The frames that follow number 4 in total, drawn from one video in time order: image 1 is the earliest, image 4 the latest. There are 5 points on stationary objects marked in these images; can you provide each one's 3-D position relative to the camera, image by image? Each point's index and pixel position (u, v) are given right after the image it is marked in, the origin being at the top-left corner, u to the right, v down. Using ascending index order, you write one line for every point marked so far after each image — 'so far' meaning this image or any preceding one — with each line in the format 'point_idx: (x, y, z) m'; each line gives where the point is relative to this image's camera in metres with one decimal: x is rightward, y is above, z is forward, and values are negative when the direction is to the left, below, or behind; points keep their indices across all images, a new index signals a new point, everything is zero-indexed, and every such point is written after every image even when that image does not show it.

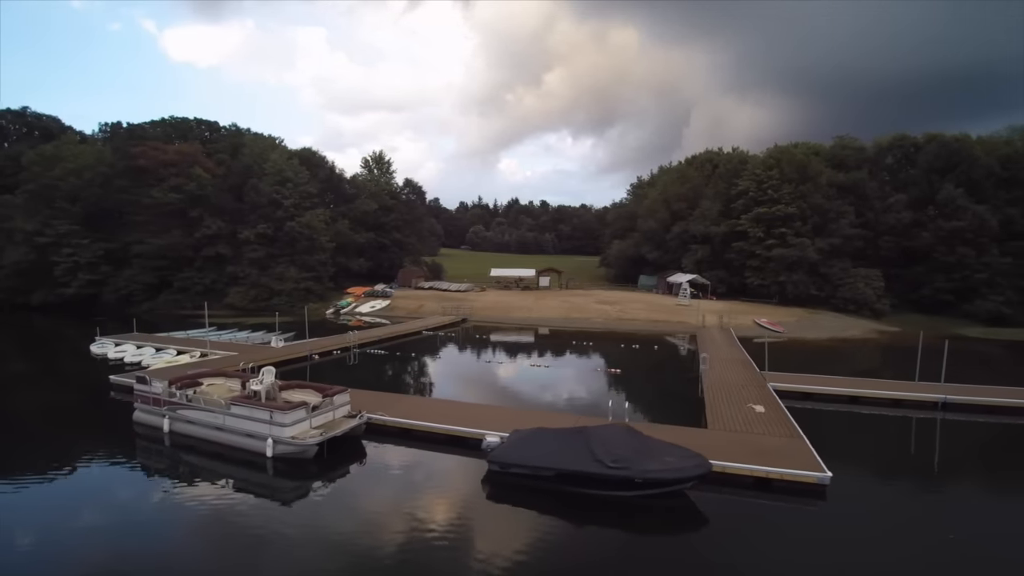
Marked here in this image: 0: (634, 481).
0: (+2.5, -3.9, +10.8) m
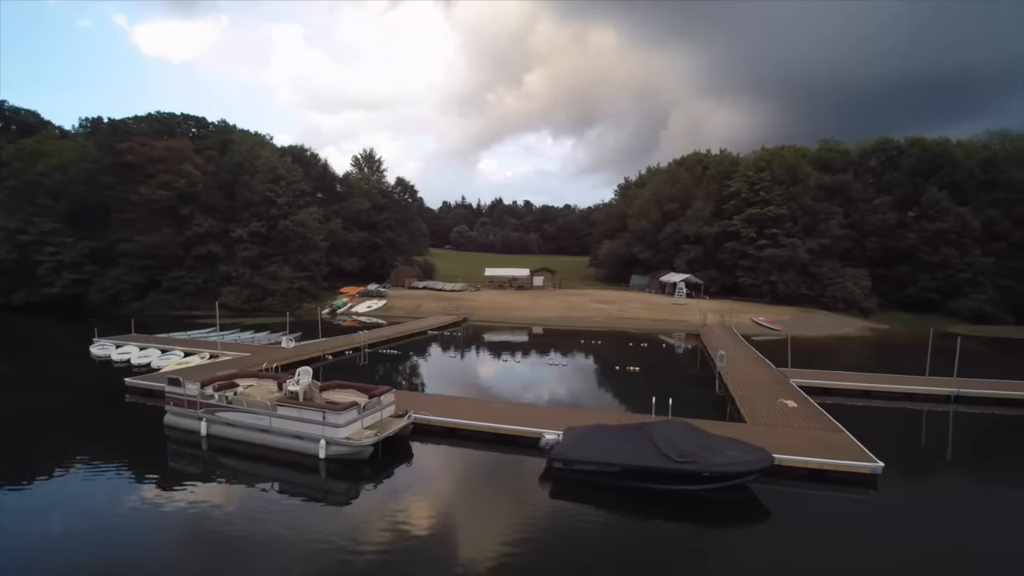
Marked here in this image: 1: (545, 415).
0: (+3.9, -3.9, +10.9) m
1: (+0.9, -3.6, +15.0) m
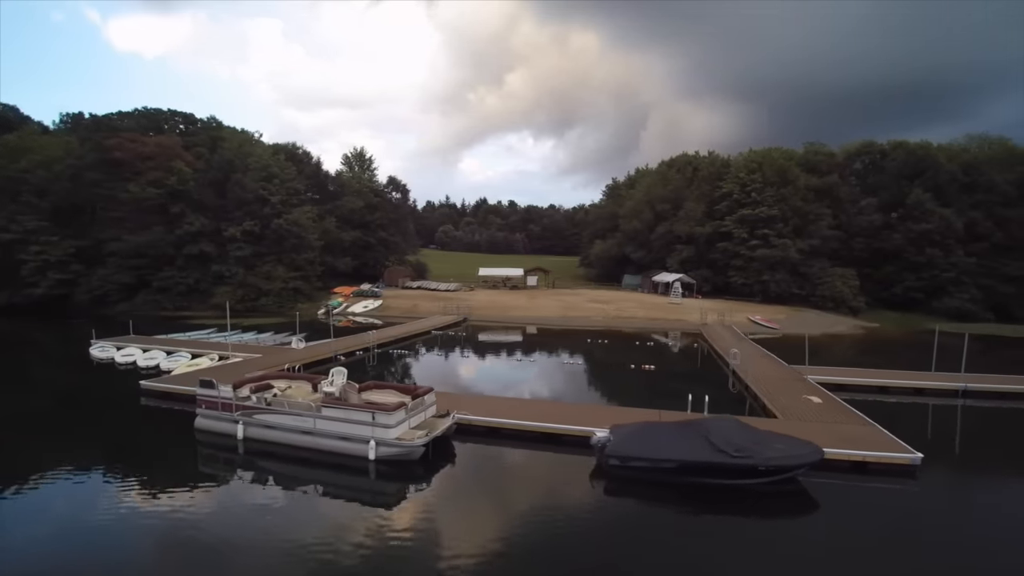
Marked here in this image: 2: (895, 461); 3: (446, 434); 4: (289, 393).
0: (+5.1, -3.8, +11.1) m
1: (+2.0, -3.6, +15.1) m
2: (+9.1, -4.2, +12.5) m
3: (-1.8, -3.8, +14.0) m
4: (-6.4, -2.8, +14.6) m
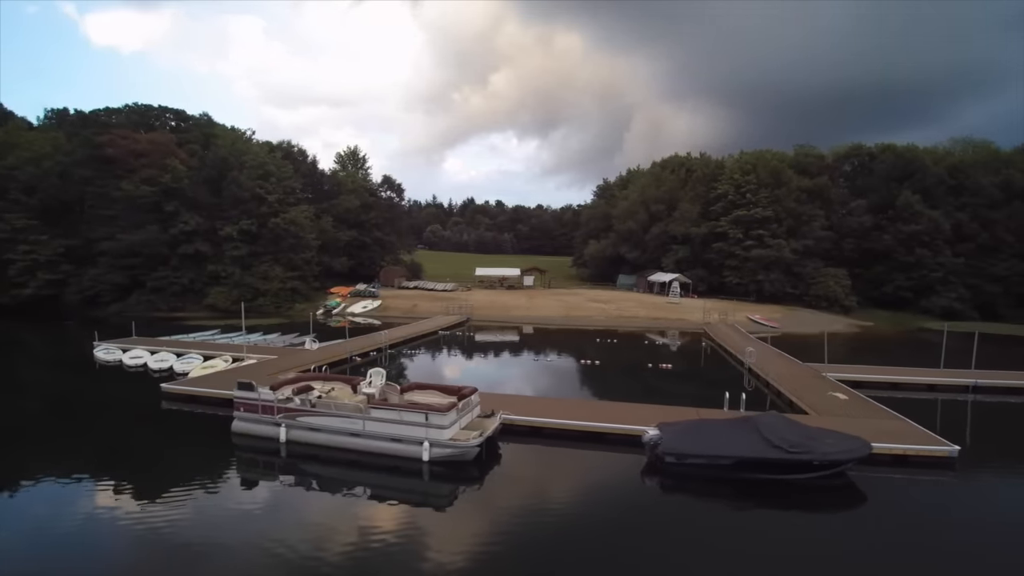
0: (+6.4, -3.8, +11.3) m
1: (+3.1, -3.5, +15.1) m
2: (+10.3, -4.2, +12.8) m
3: (-0.6, -3.8, +13.9) m
4: (-5.2, -2.8, +14.4) m
